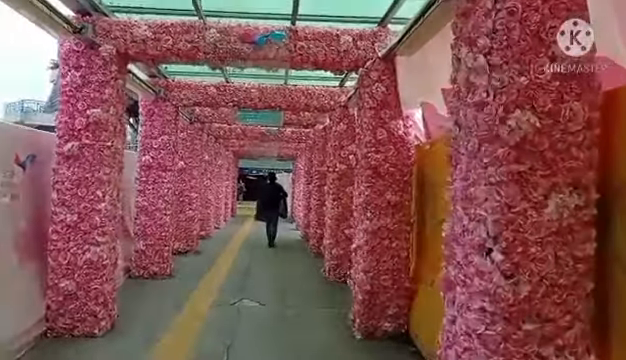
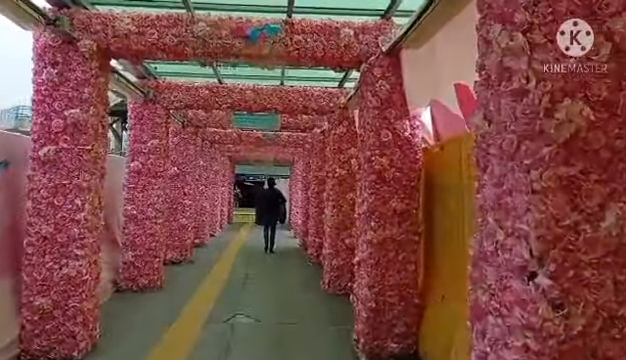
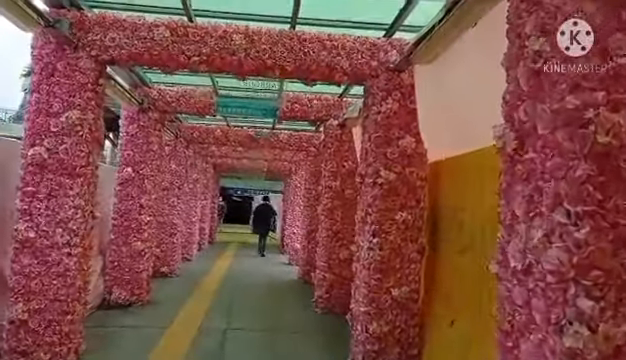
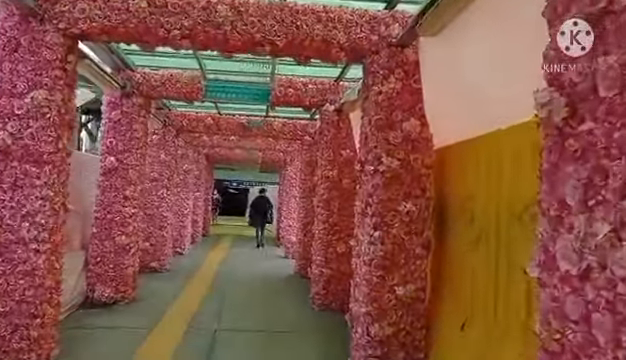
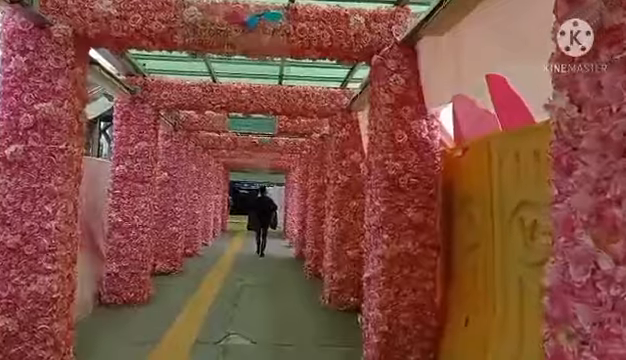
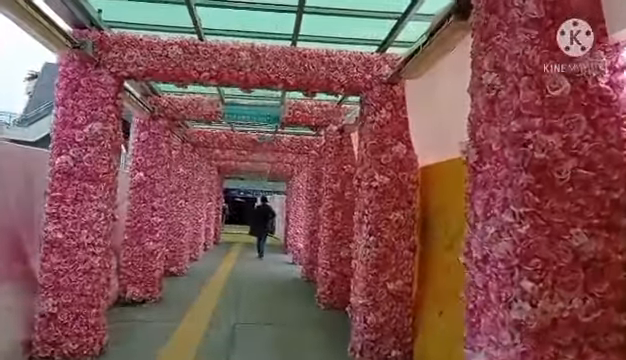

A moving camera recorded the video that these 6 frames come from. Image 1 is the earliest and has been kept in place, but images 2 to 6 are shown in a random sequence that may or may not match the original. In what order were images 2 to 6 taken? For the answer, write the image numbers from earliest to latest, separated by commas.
2, 5, 6, 3, 4
